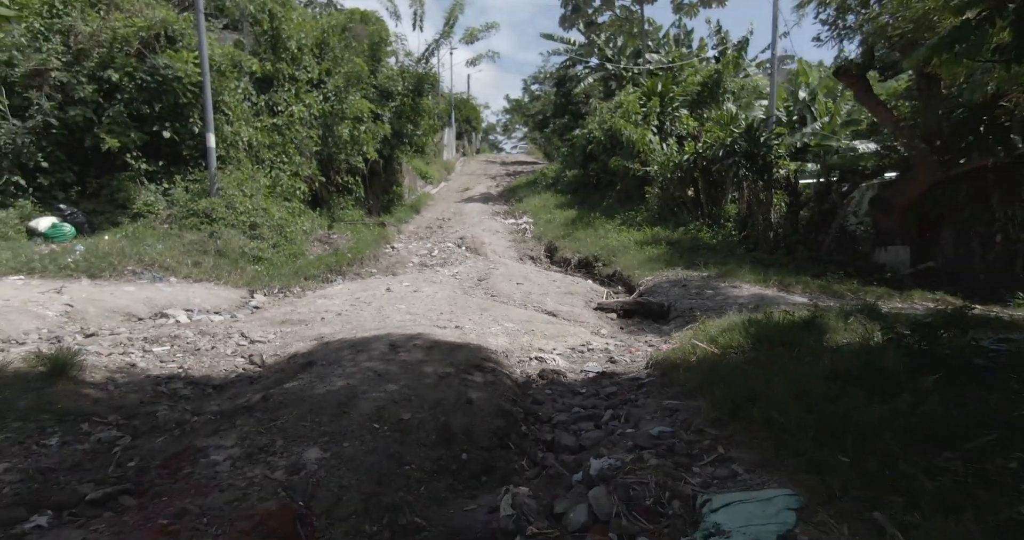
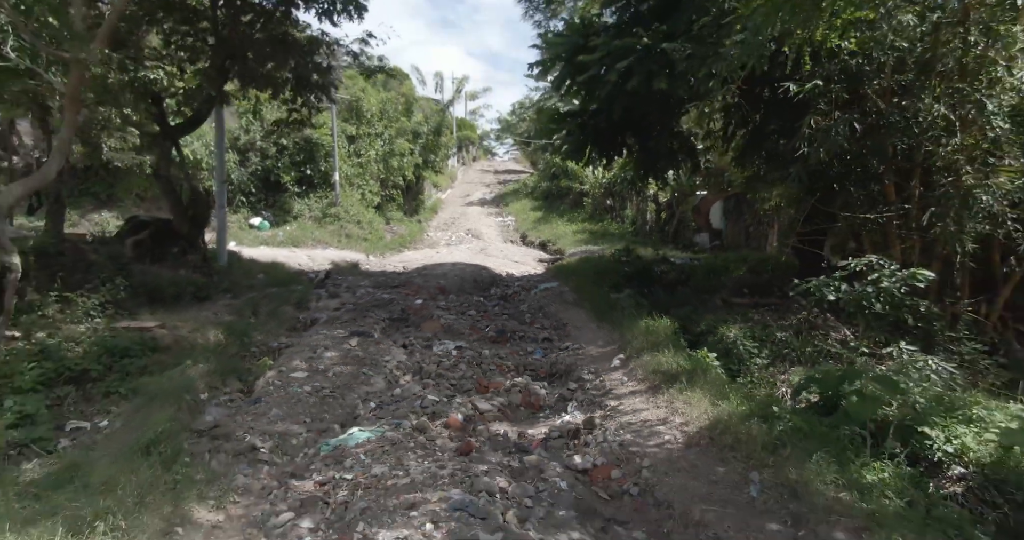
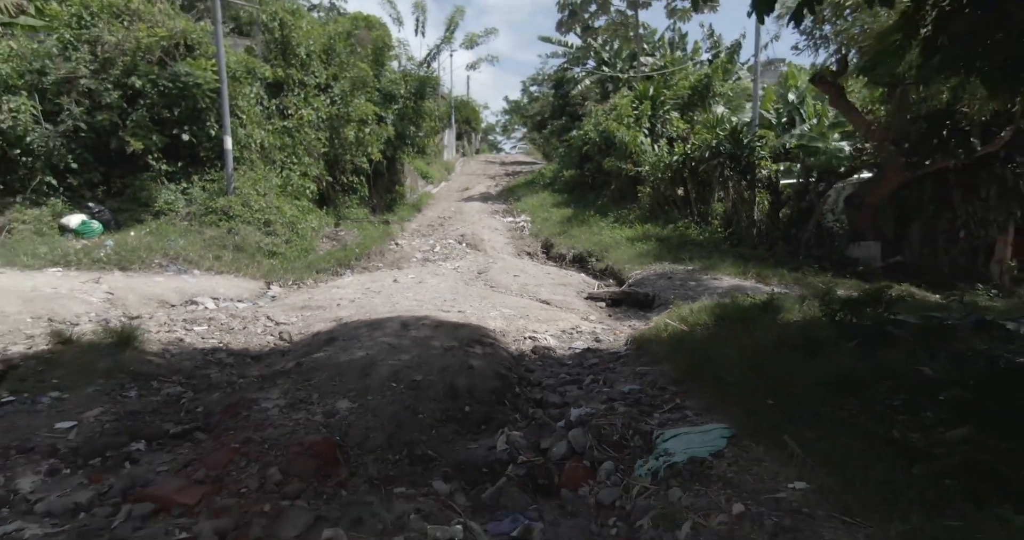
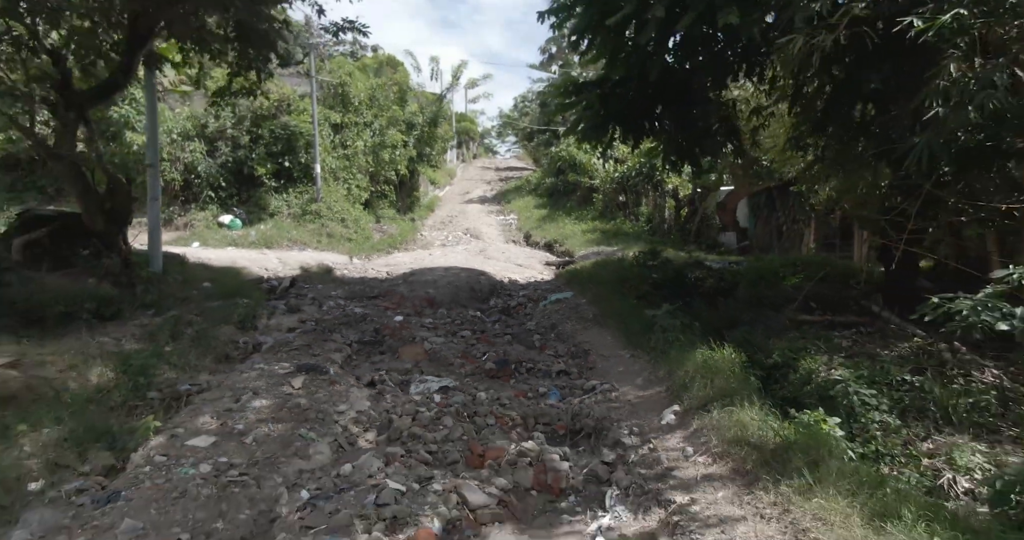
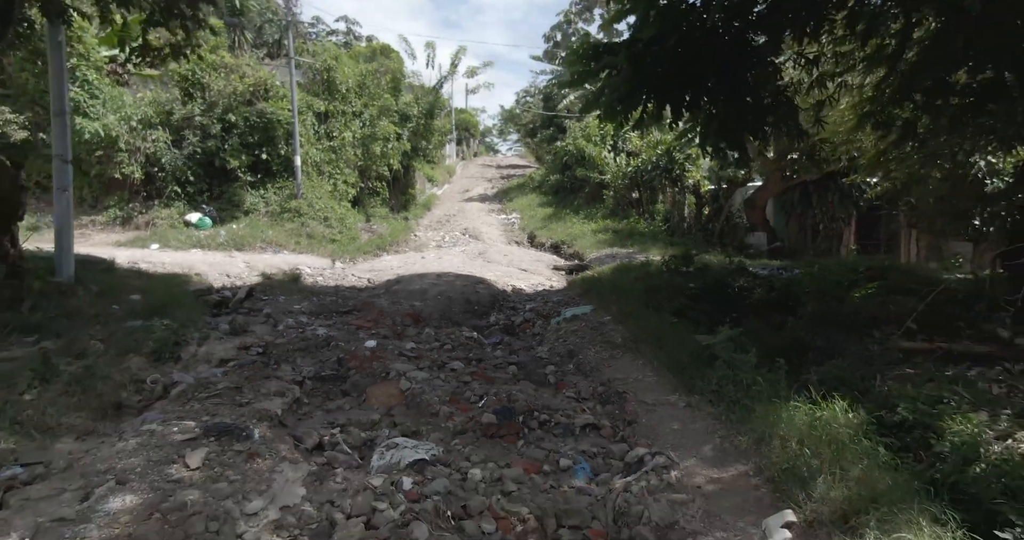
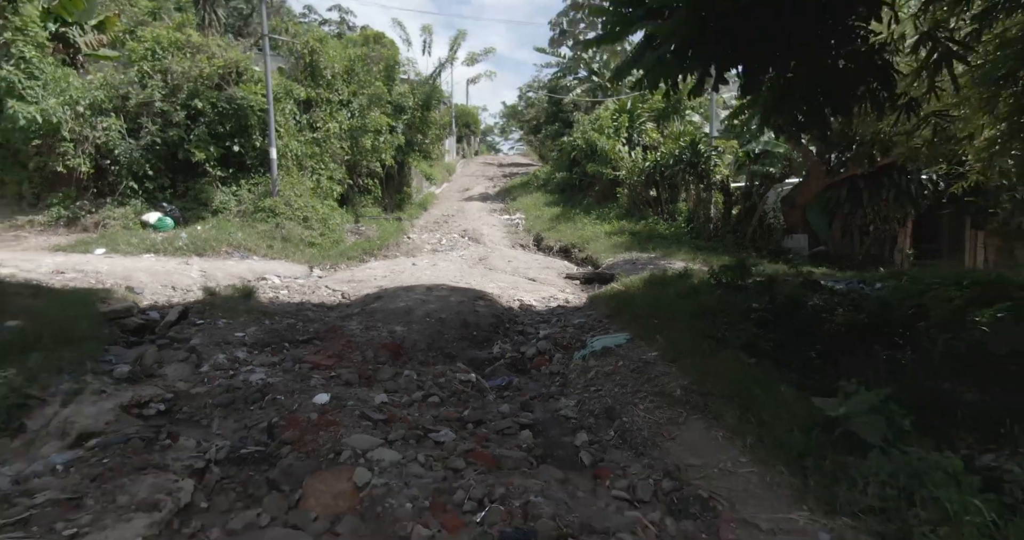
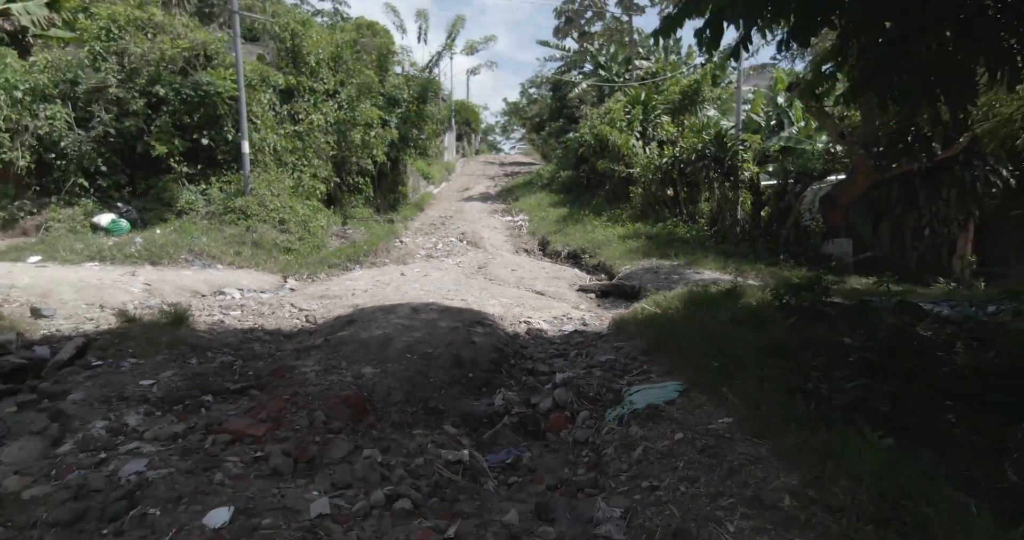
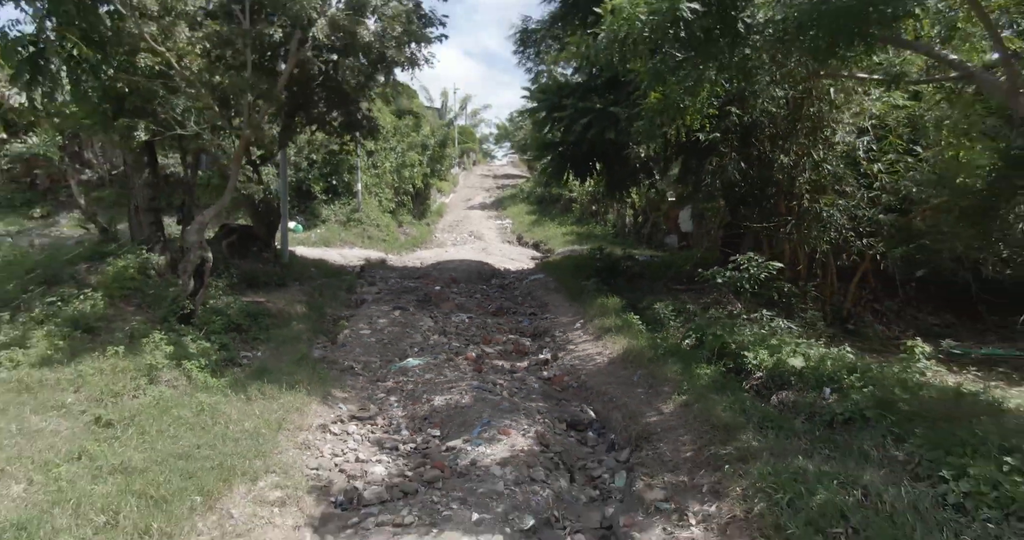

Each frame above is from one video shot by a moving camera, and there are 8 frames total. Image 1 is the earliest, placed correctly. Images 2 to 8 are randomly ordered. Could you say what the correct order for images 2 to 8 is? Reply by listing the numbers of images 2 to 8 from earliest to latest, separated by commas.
3, 7, 6, 5, 4, 2, 8
